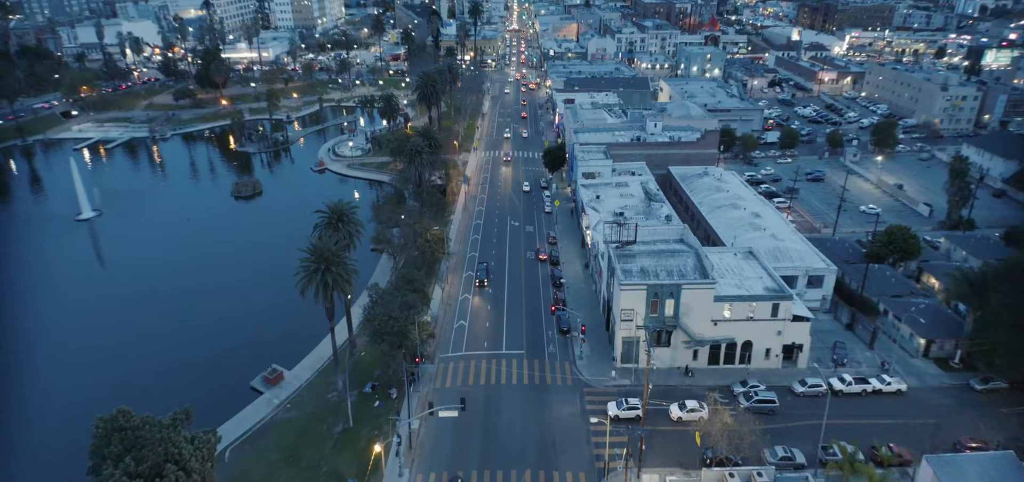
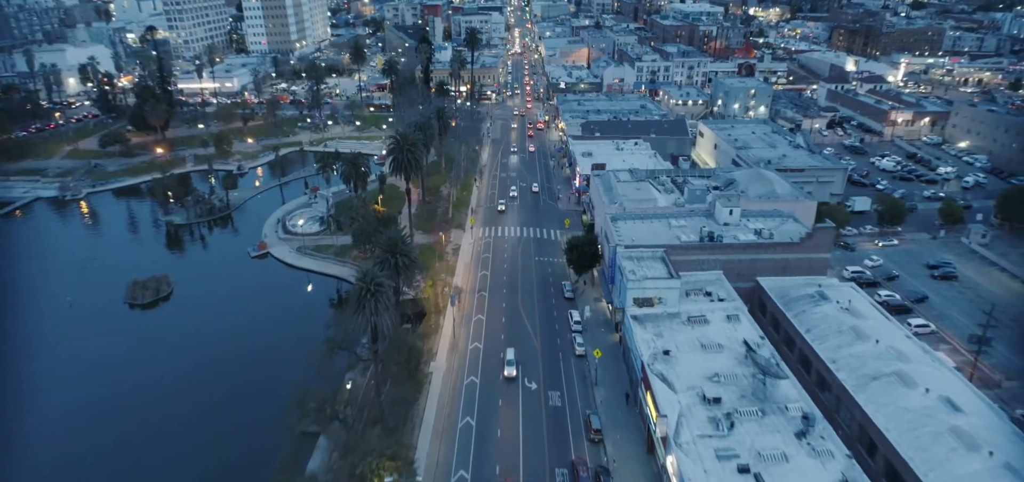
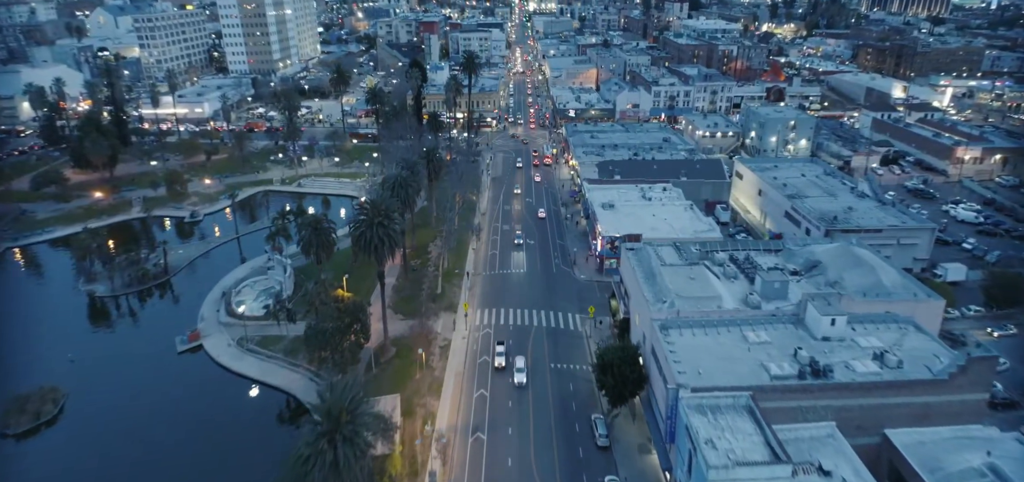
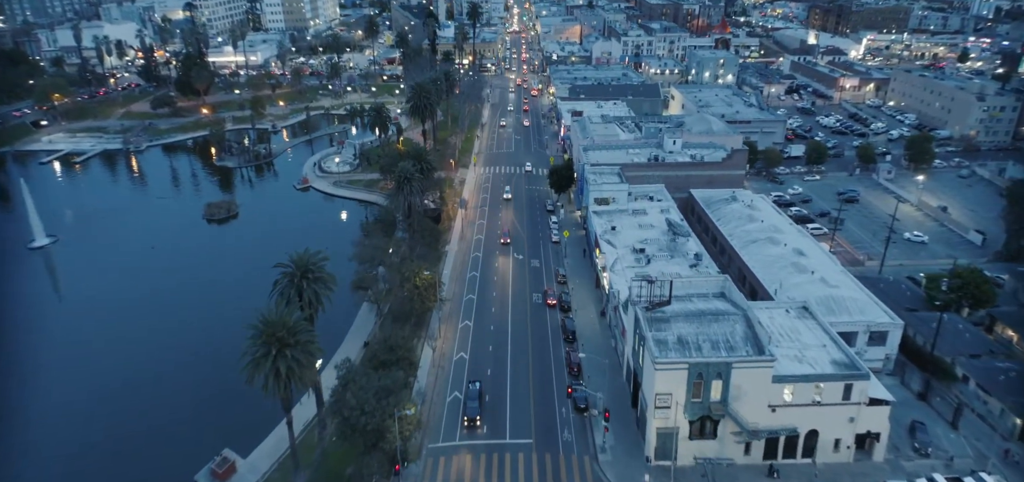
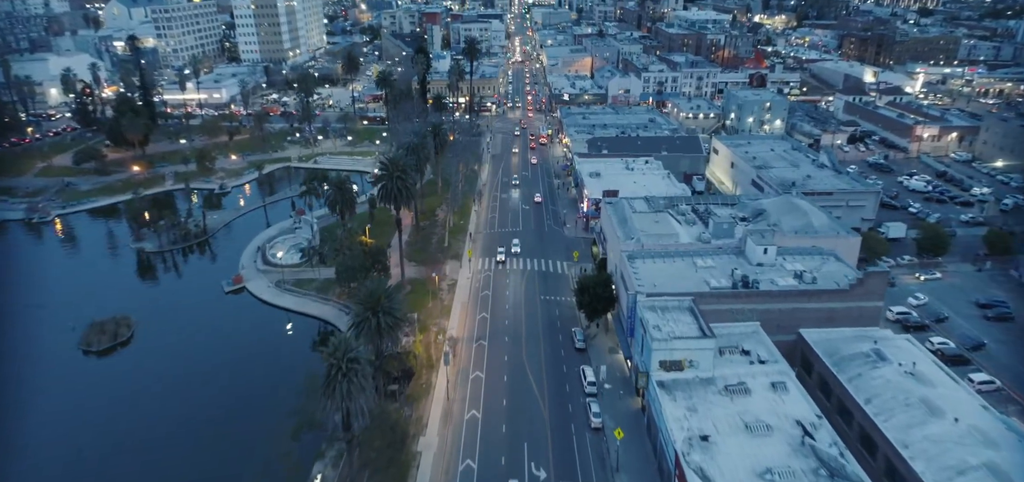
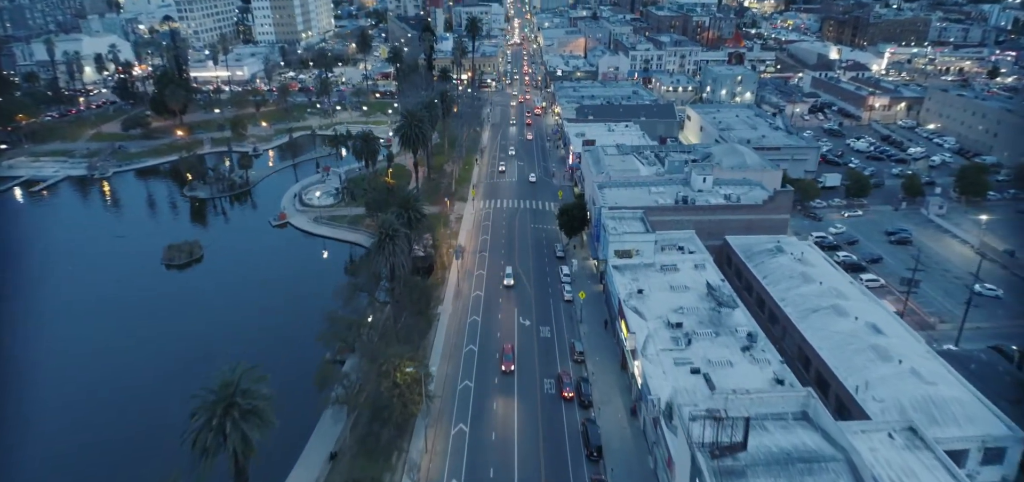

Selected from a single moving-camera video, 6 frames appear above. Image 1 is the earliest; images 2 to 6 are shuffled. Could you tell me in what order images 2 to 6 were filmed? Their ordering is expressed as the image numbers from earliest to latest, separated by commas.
4, 6, 2, 5, 3
